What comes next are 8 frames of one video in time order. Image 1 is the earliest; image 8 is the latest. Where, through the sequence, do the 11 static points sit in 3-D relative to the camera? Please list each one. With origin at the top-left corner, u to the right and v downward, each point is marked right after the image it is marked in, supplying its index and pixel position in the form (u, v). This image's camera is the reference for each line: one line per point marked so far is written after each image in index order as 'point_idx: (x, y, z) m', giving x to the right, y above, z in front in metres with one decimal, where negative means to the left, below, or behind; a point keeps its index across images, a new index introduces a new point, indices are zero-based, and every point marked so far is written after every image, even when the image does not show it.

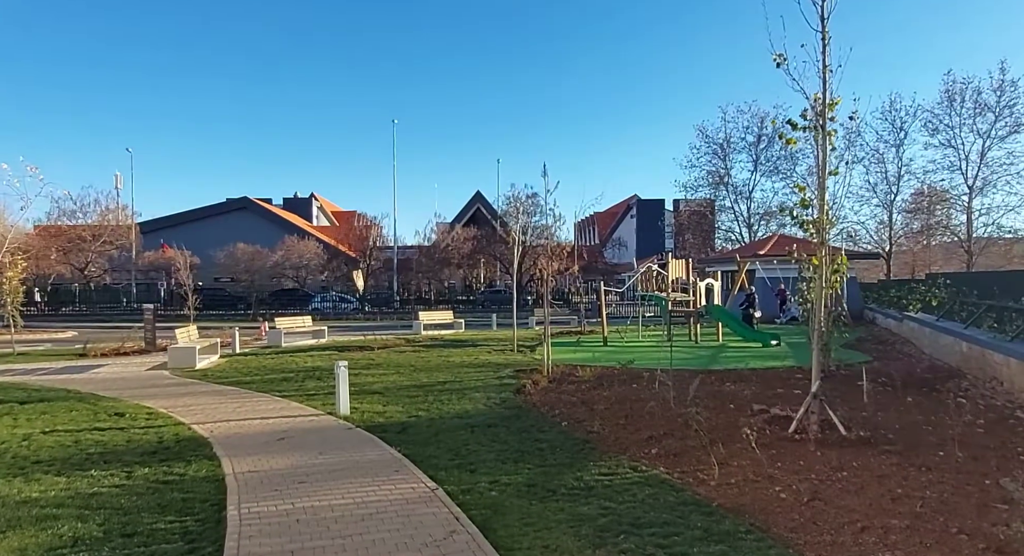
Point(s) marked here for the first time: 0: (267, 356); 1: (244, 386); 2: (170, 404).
0: (-6.8, -2.2, +18.0) m
1: (-5.3, -2.2, +12.9) m
2: (-6.0, -2.3, +11.3) m
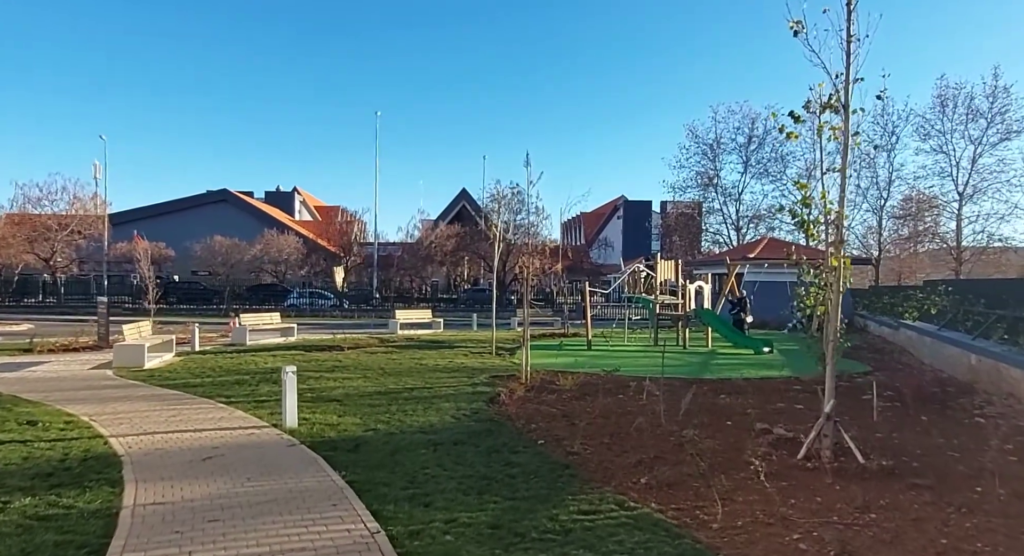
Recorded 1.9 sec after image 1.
0: (-7.3, -2.0, +16.8) m
1: (-5.8, -2.0, +11.7) m
2: (-6.4, -2.1, +10.1) m
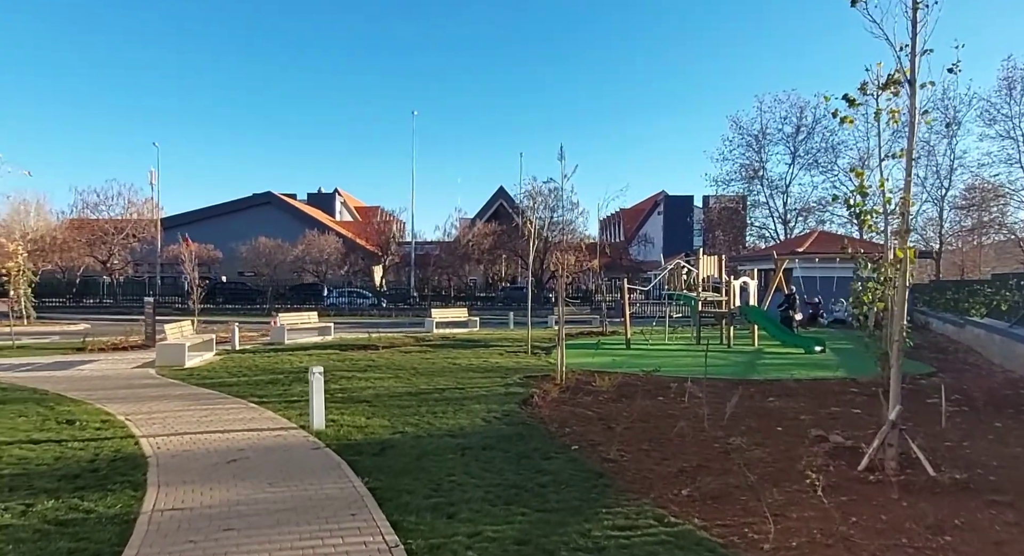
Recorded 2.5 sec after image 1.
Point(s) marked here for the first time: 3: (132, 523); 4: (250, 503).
0: (-6.4, -2.0, +16.8) m
1: (-5.1, -2.0, +11.6) m
2: (-5.8, -2.1, +10.1) m
3: (-3.1, -2.0, +5.3) m
4: (-2.2, -1.9, +5.5) m
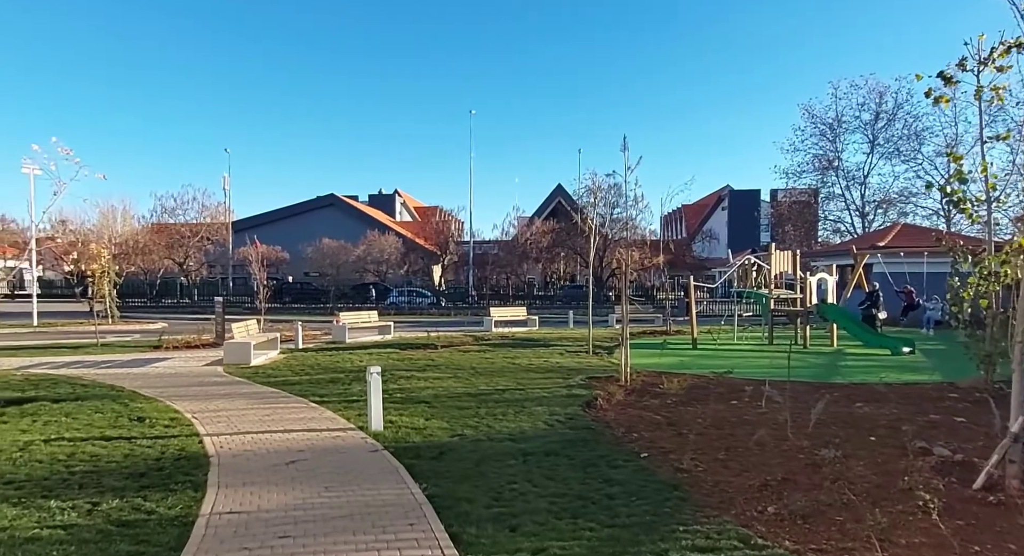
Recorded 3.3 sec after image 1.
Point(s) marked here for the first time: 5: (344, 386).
0: (-4.9, -2.0, +17.0) m
1: (-4.1, -2.0, +11.7) m
2: (-4.9, -2.1, +10.3) m
3: (-2.5, -2.0, +5.2) m
4: (-1.7, -1.9, +5.4) m
5: (-3.0, -2.0, +11.8) m
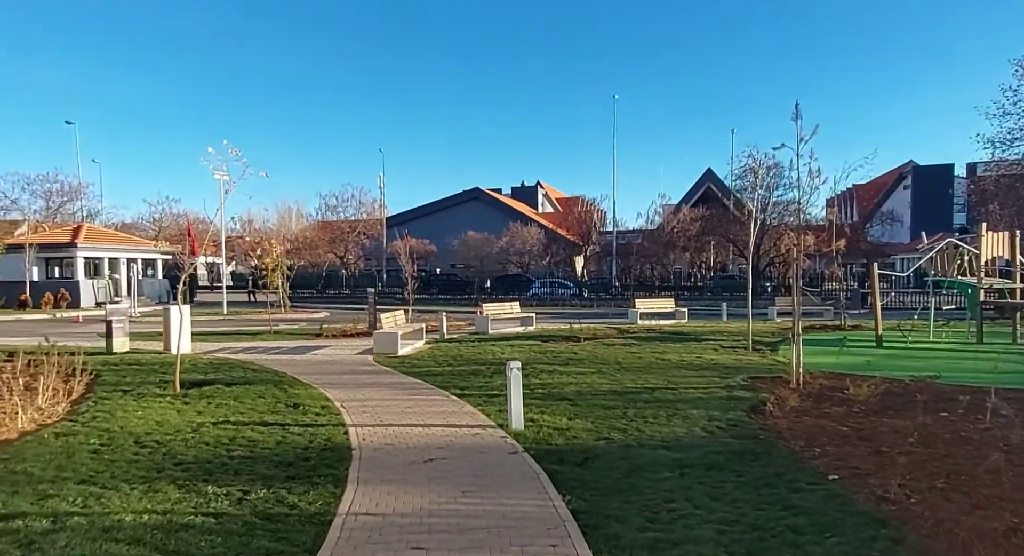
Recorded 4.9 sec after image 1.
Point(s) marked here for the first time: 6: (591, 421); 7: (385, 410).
0: (-1.1, -1.7, +17.0) m
1: (-1.5, -1.8, +11.7) m
2: (-2.6, -2.0, +10.4) m
3: (-1.4, -1.9, +5.0) m
4: (-0.5, -1.8, +5.0) m
5: (-0.5, -1.8, +11.6) m
6: (+0.9, -1.6, +7.5) m
7: (-1.8, -1.9, +9.5) m
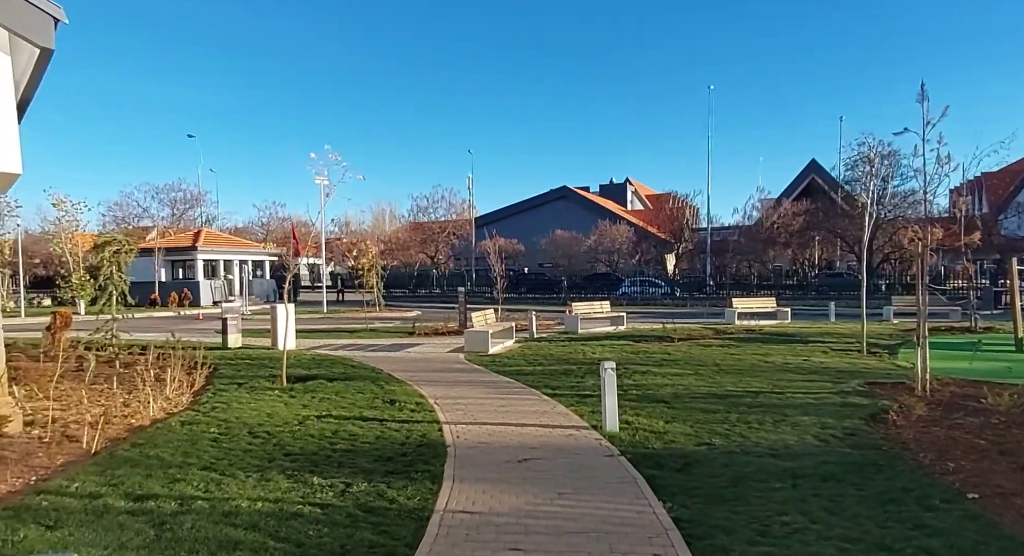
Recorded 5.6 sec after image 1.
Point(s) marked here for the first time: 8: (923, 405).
0: (+1.2, -1.7, +16.9) m
1: (+0.2, -1.8, +11.7) m
2: (-1.1, -1.9, +10.6) m
3: (-0.7, -1.9, +5.0) m
4: (+0.2, -1.8, +4.9) m
5: (+1.1, -1.8, +11.4) m
6: (+2.0, -1.6, +7.2) m
7: (-0.5, -1.9, +9.5) m
8: (+4.5, -1.4, +7.3) m
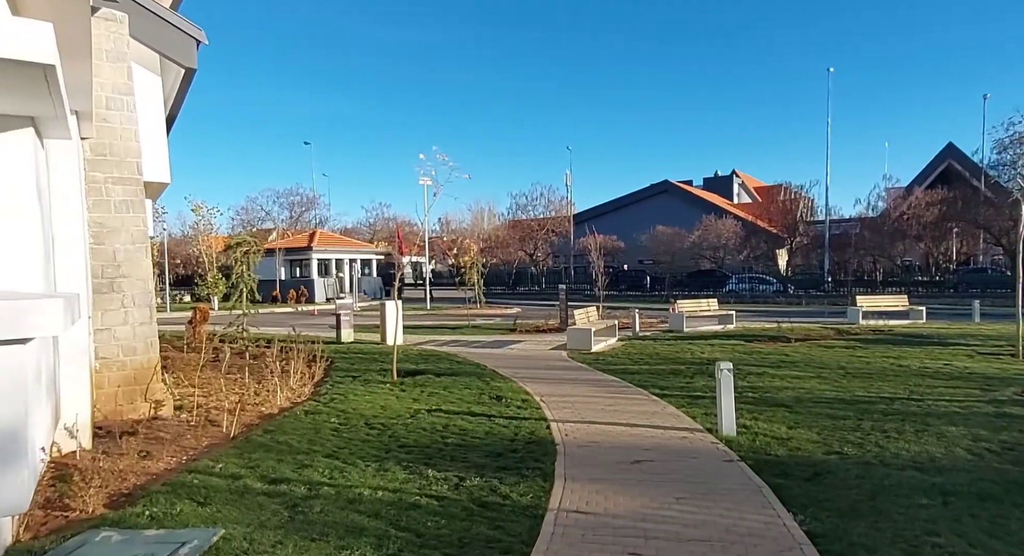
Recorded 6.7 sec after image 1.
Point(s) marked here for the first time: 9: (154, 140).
0: (+3.9, -1.6, +16.5) m
1: (+2.0, -1.8, +11.5) m
2: (+0.6, -1.9, +10.6) m
3: (+0.2, -1.9, +5.0) m
4: (+1.1, -1.8, +4.7) m
5: (+3.0, -1.7, +11.1) m
6: (+3.1, -1.6, +6.7) m
7: (+1.1, -1.9, +9.5) m
8: (+5.7, -1.4, +6.5) m
9: (-5.2, +2.0, +9.6) m
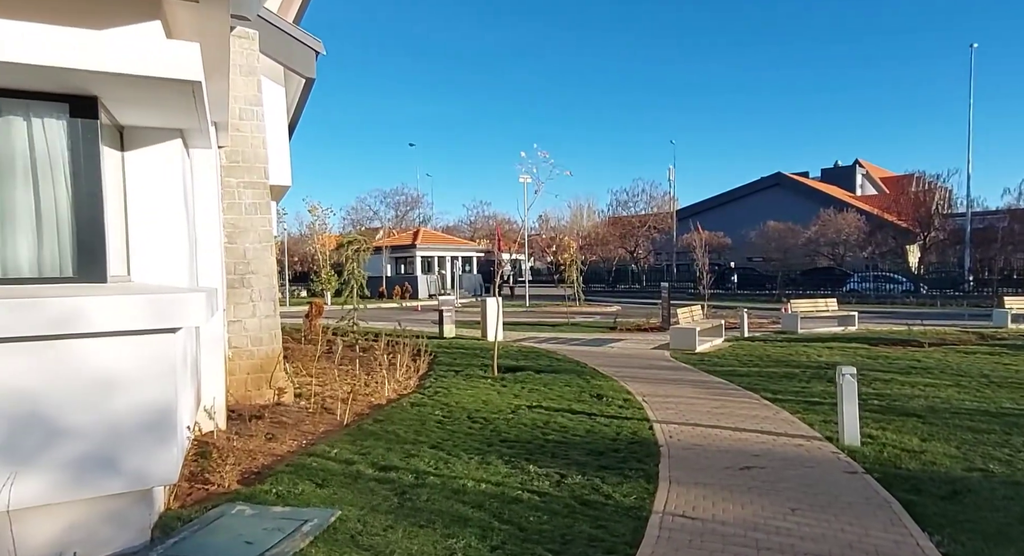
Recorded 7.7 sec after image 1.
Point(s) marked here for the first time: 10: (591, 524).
0: (+6.3, -1.6, +15.7) m
1: (+3.8, -1.7, +11.0) m
2: (+2.2, -1.9, +10.3) m
3: (+1.0, -1.8, +4.9) m
4: (+1.8, -1.7, +4.5) m
5: (+4.6, -1.7, +10.5) m
6: (+4.2, -1.6, +6.2) m
7: (+2.5, -1.8, +9.2) m
8: (+6.7, -1.4, +5.5) m
9: (-3.7, +2.1, +10.3) m
10: (+0.6, -1.9, +4.9) m
